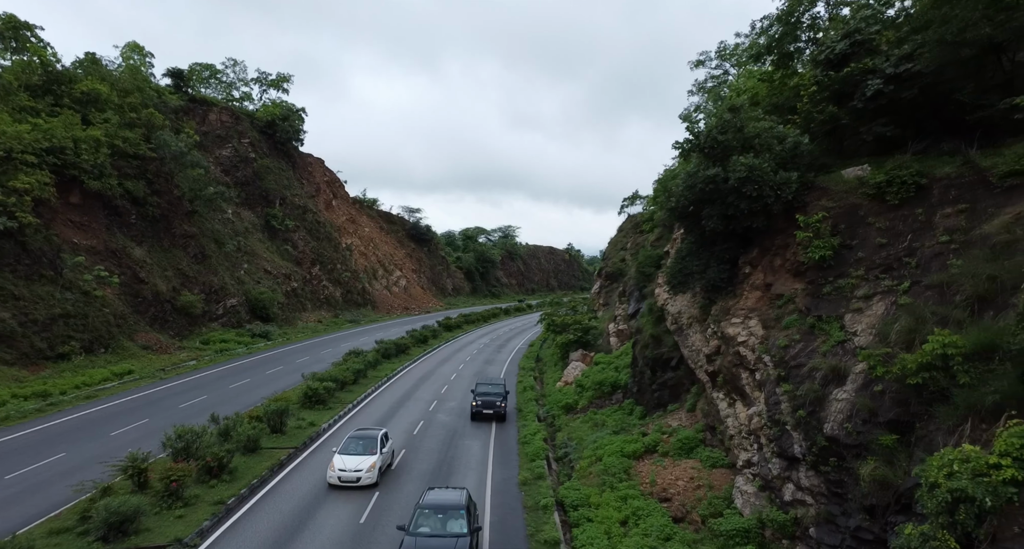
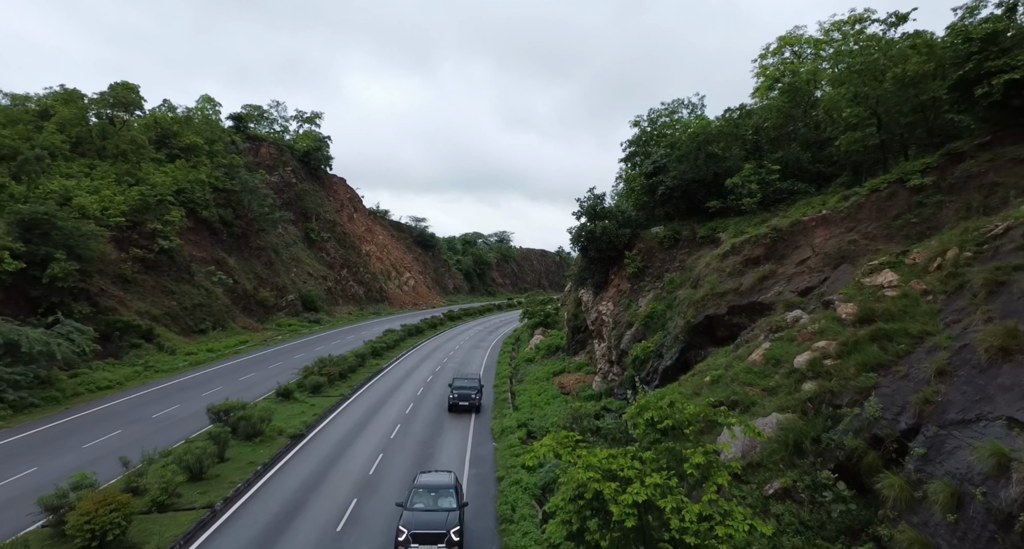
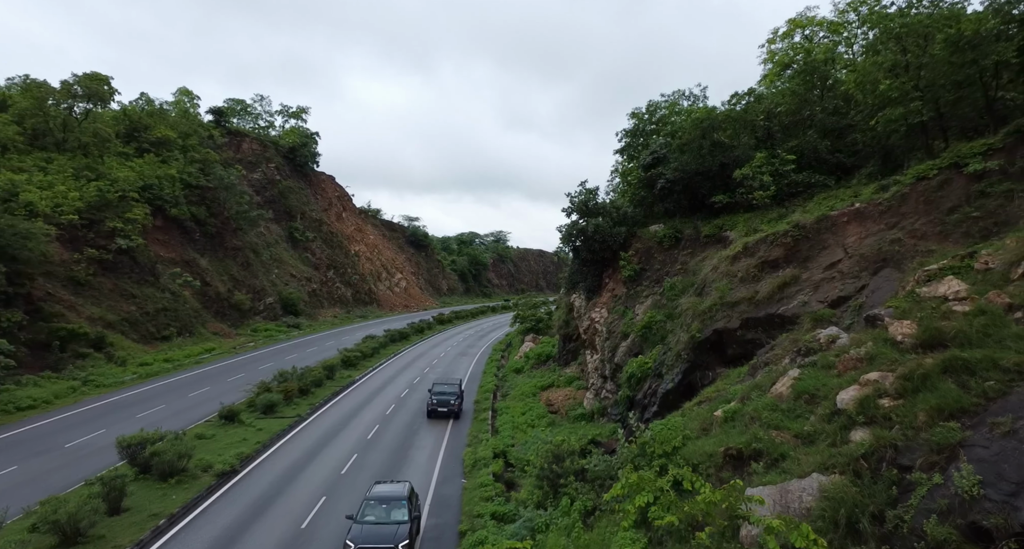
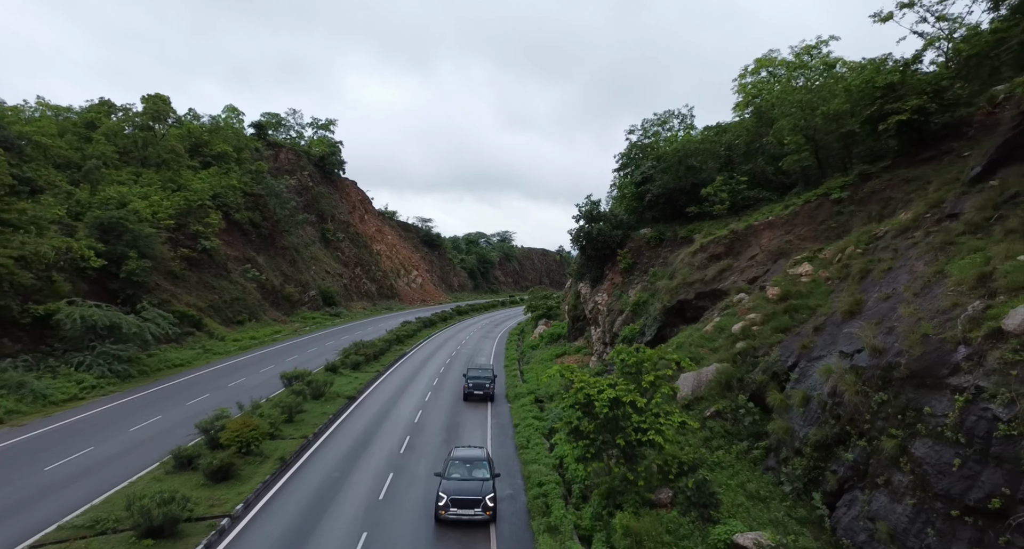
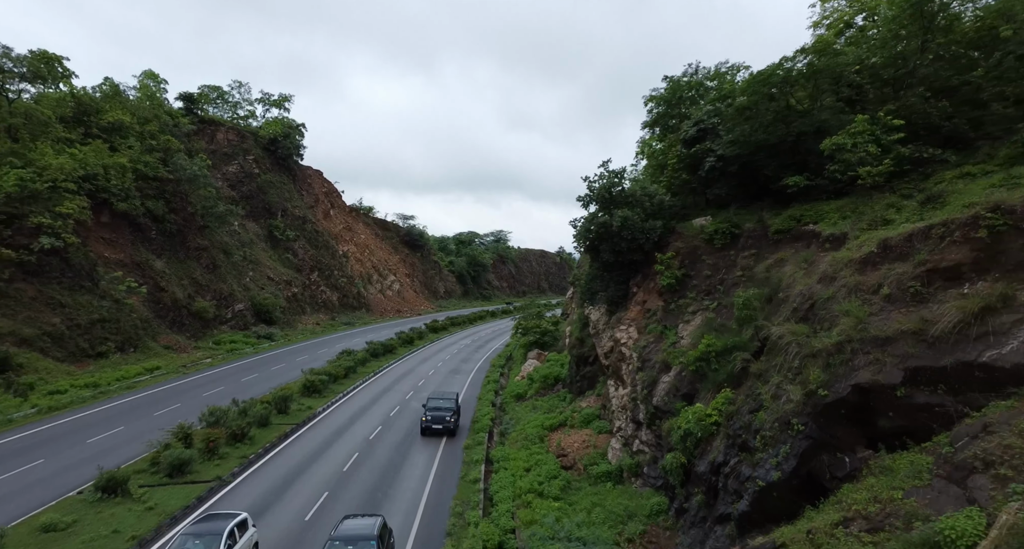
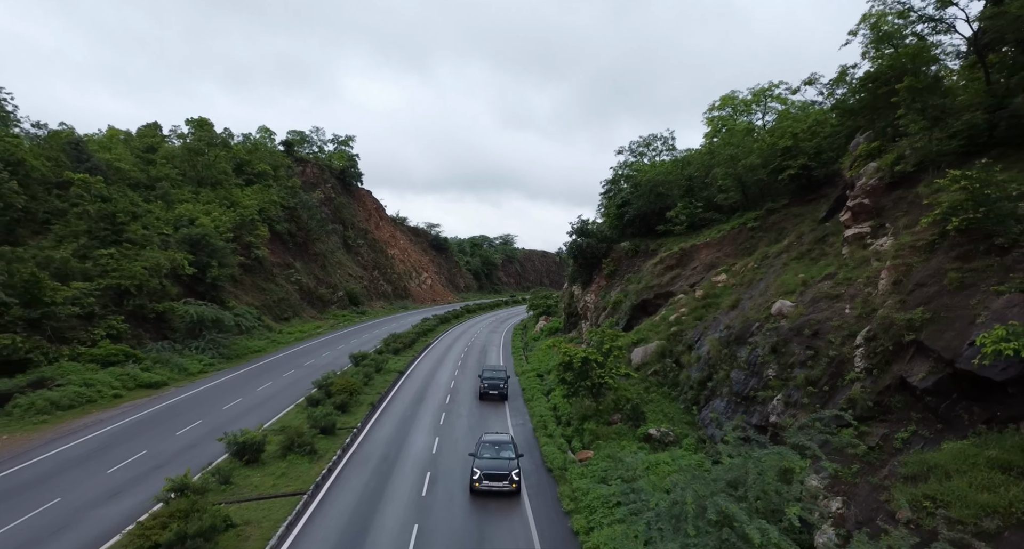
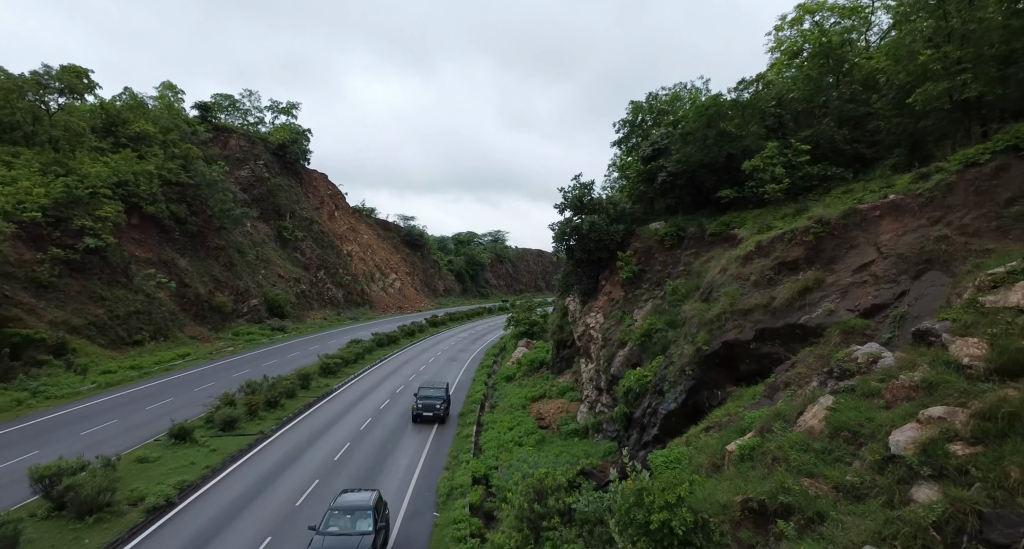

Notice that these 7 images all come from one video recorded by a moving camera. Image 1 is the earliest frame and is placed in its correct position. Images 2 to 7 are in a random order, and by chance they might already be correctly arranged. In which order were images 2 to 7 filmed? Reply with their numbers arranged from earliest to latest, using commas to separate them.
5, 7, 3, 2, 4, 6
